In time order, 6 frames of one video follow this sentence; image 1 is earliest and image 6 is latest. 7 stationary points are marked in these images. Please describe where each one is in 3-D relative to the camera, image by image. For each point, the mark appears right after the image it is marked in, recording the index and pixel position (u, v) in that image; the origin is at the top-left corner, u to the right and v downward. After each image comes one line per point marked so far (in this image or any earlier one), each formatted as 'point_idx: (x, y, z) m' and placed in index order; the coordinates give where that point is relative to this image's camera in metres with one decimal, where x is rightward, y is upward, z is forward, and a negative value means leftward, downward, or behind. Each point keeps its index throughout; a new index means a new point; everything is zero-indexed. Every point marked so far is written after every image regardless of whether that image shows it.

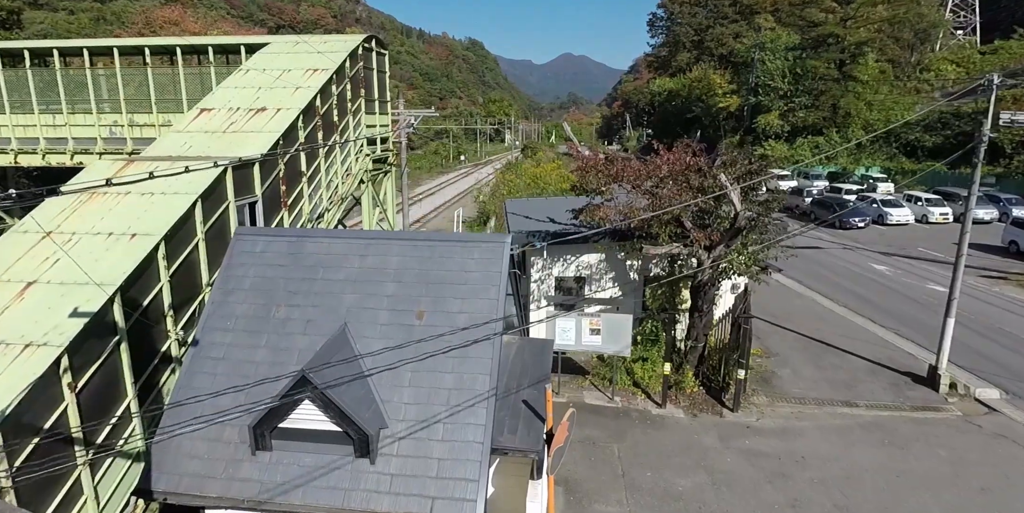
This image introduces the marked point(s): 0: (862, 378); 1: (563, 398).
0: (+6.9, -2.4, +11.0) m
1: (+0.9, -2.6, +10.1) m
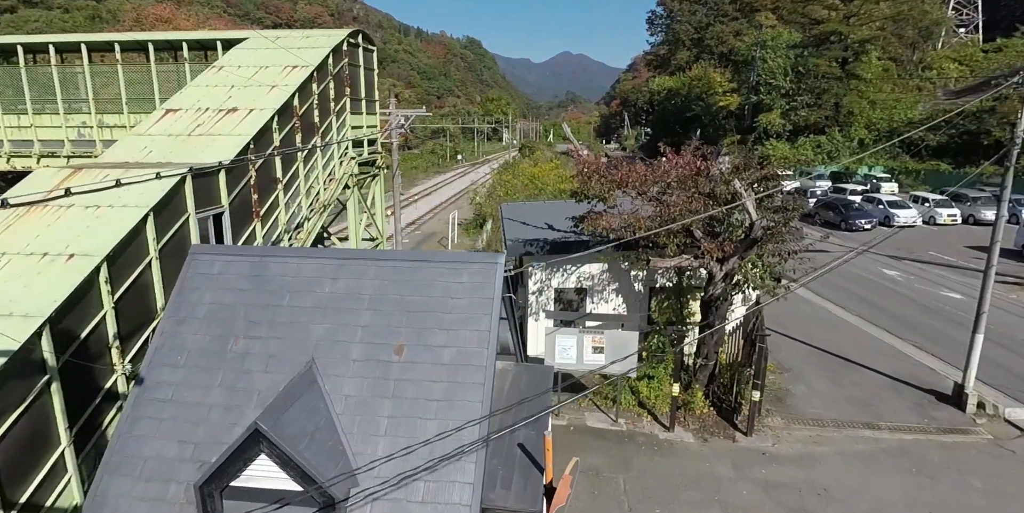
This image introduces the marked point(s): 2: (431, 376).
0: (+6.9, -2.6, +10.3) m
1: (+0.9, -2.8, +9.4) m
2: (-0.7, -1.0, +4.5) m
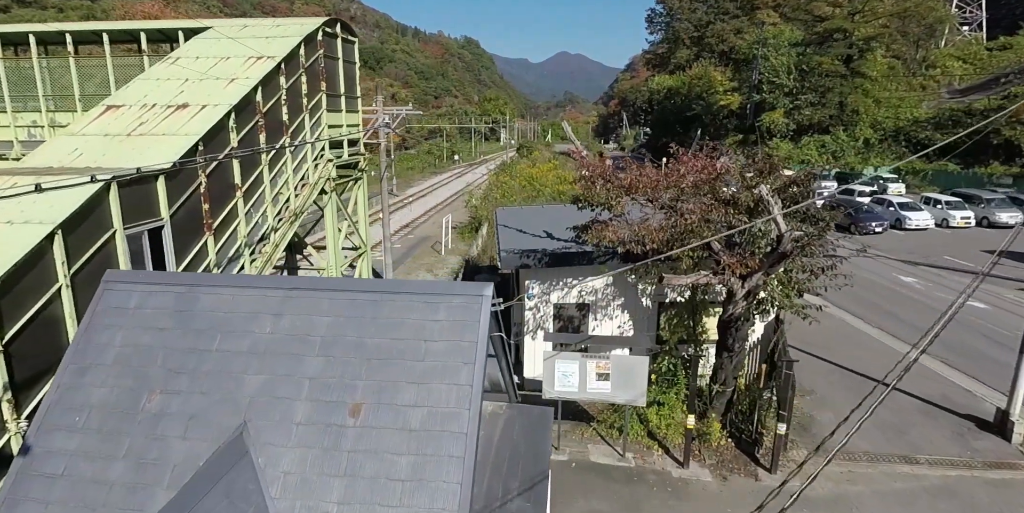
0: (+6.8, -2.8, +9.3) m
1: (+0.8, -3.0, +8.4) m
2: (-0.7, -1.2, +3.5) m
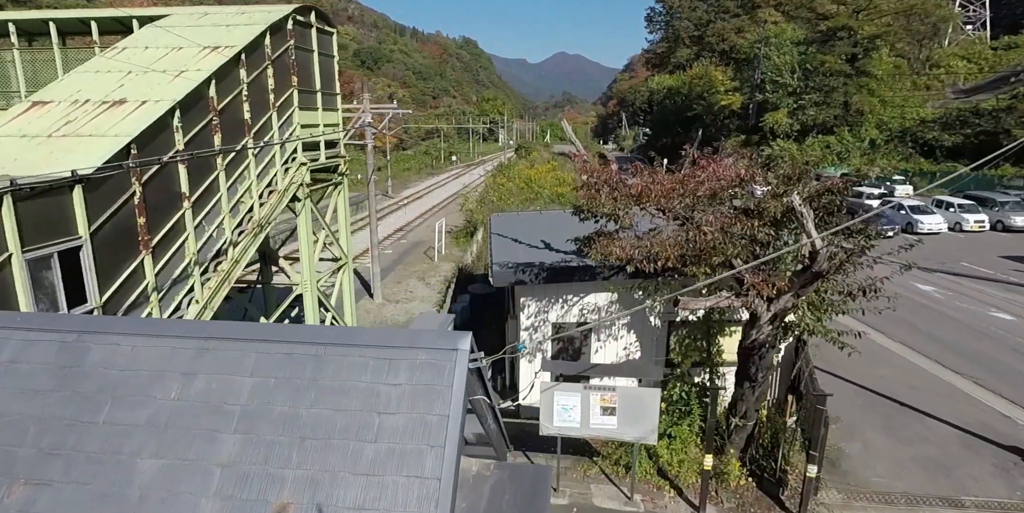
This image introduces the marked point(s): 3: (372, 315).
0: (+6.7, -3.0, +8.3) m
1: (+0.7, -3.2, +7.4) m
2: (-0.8, -1.4, +2.5) m
3: (-3.6, -1.5, +14.1) m
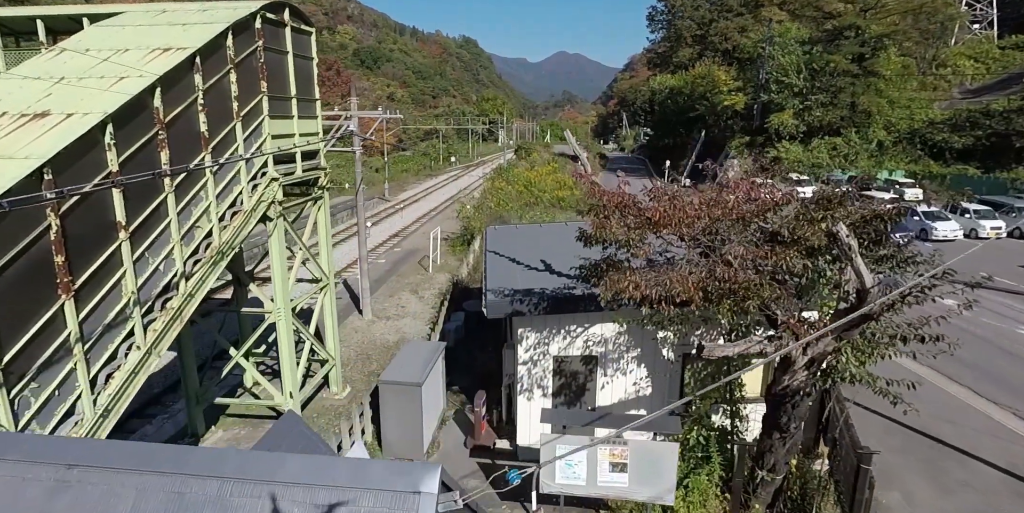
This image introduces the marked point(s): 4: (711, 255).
0: (+6.7, -3.4, +7.4) m
1: (+0.6, -3.6, +6.5) m
2: (-0.9, -1.8, +1.6) m
3: (-3.6, -1.9, +13.2) m
4: (+2.1, 0.0, +5.8) m
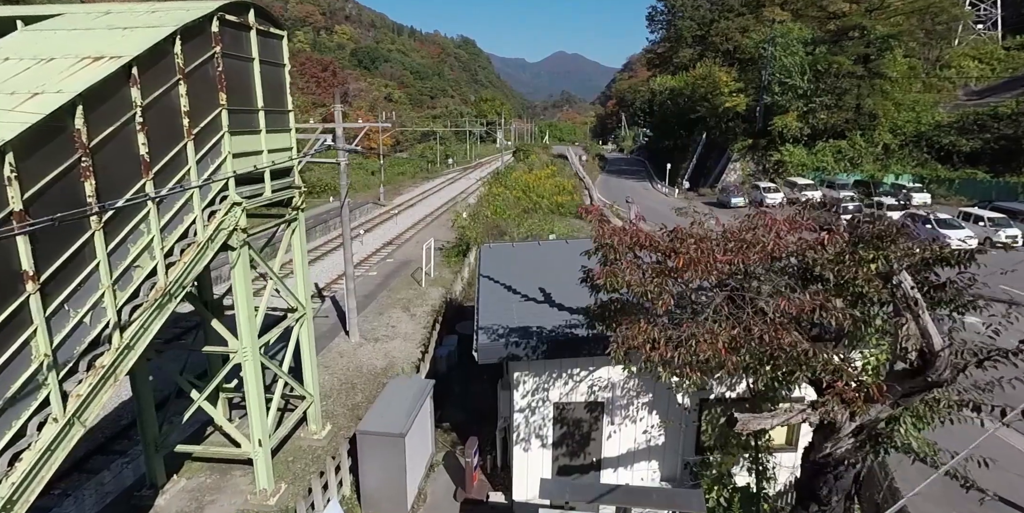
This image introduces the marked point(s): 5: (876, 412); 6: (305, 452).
0: (+6.6, -3.8, +6.5) m
1: (+0.6, -4.0, +5.6) m
2: (-0.9, -2.2, +0.7) m
3: (-3.7, -2.3, +12.3) m
4: (+2.0, -0.4, +4.9) m
5: (+3.1, -1.3, +4.6) m
6: (-3.3, -3.1, +8.9) m
